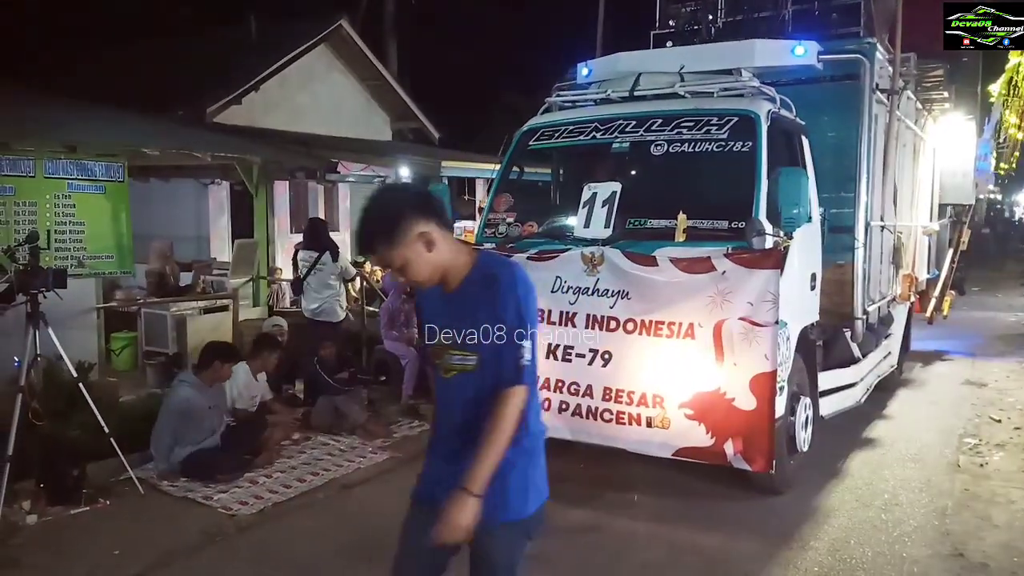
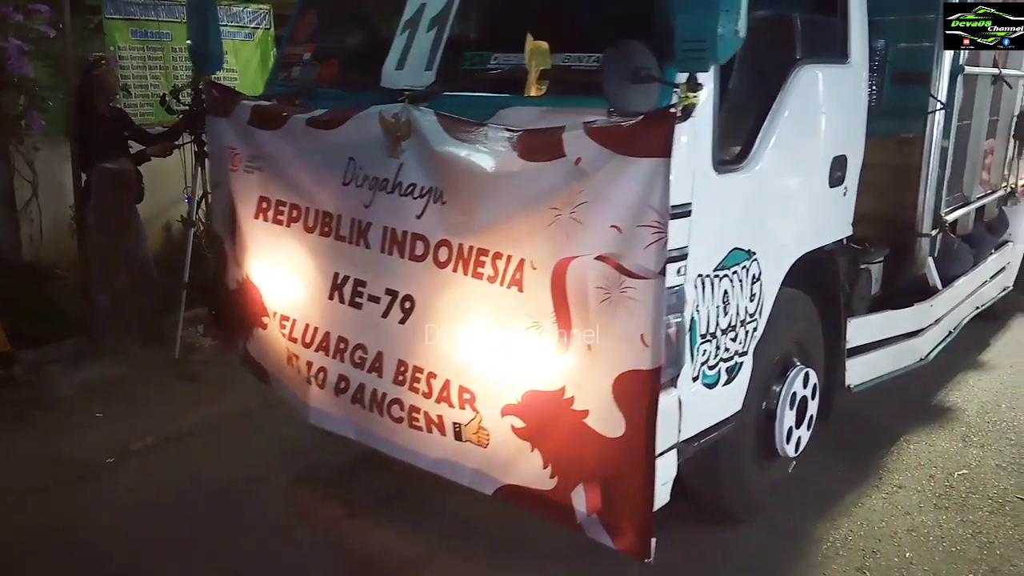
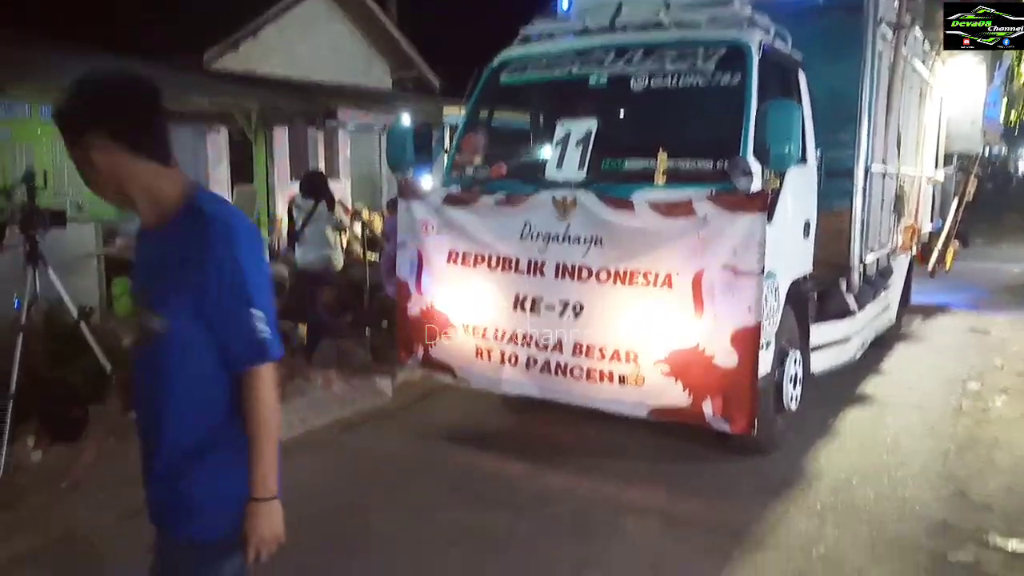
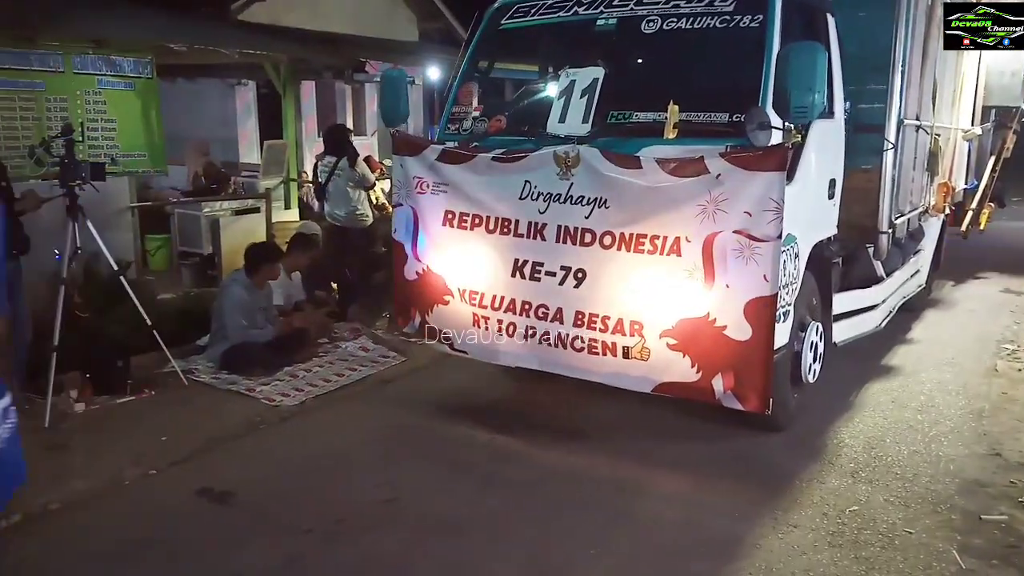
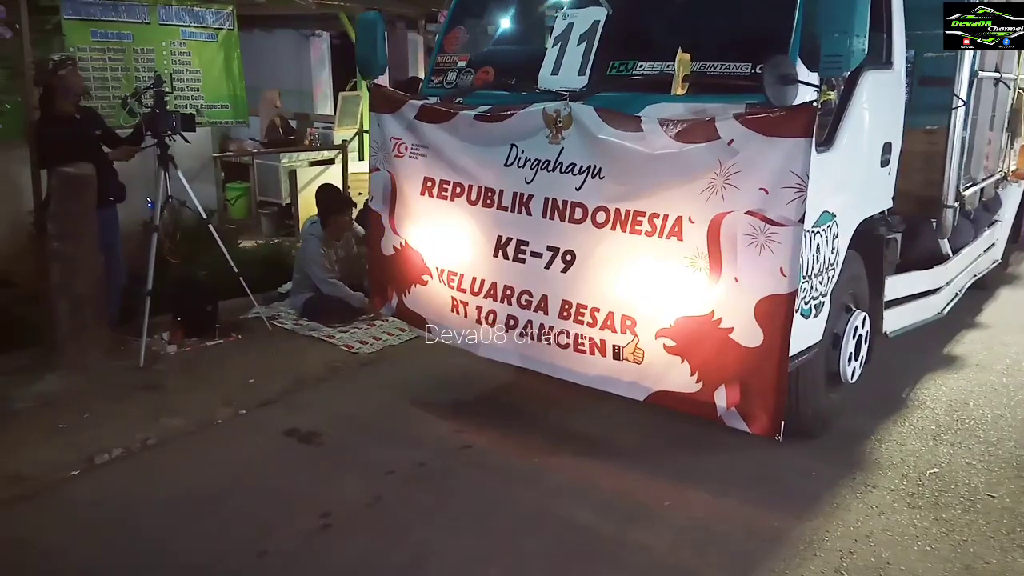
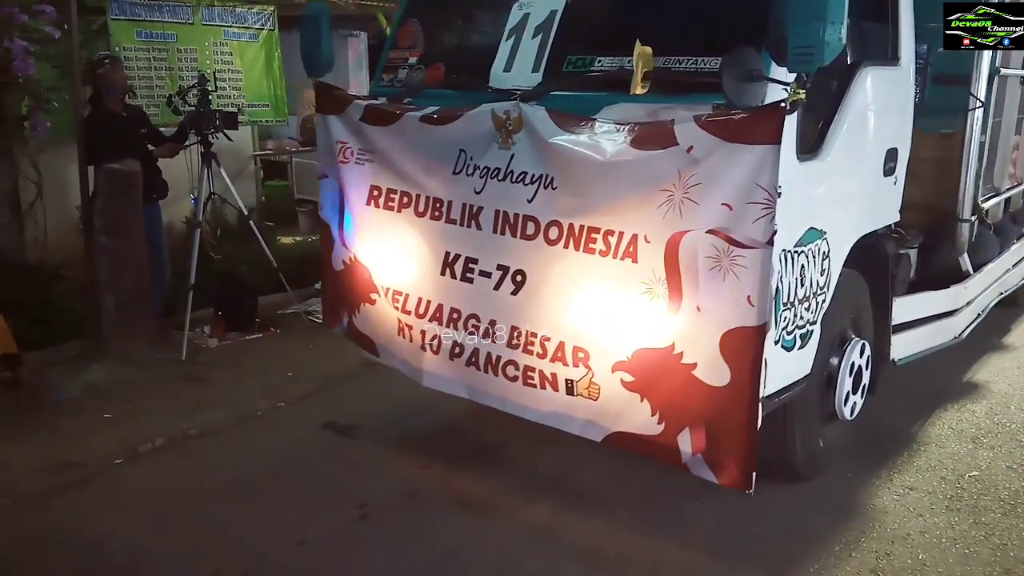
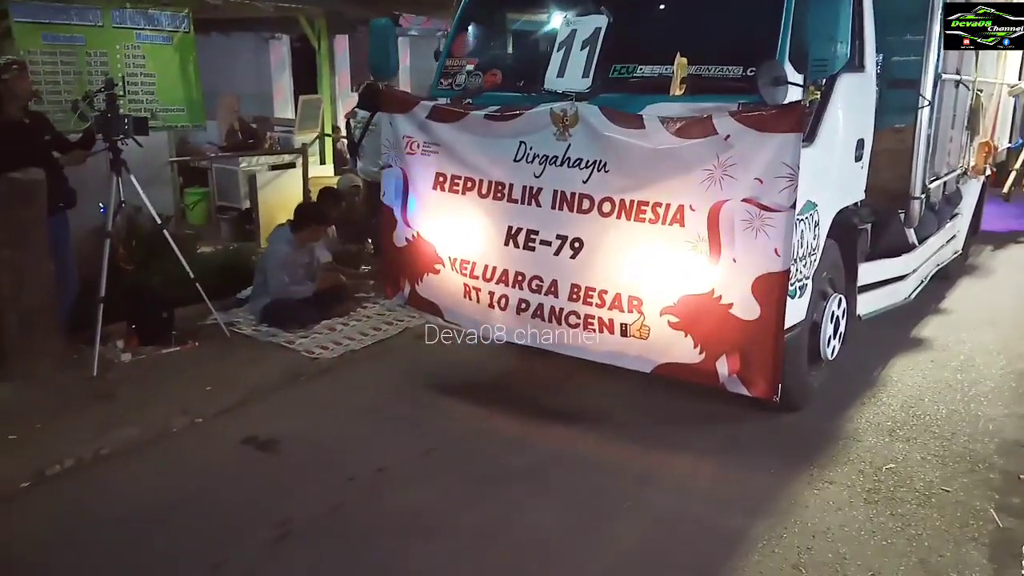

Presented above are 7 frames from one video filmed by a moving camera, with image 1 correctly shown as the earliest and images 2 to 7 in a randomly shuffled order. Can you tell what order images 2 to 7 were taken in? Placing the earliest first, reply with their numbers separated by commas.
3, 4, 7, 5, 6, 2
